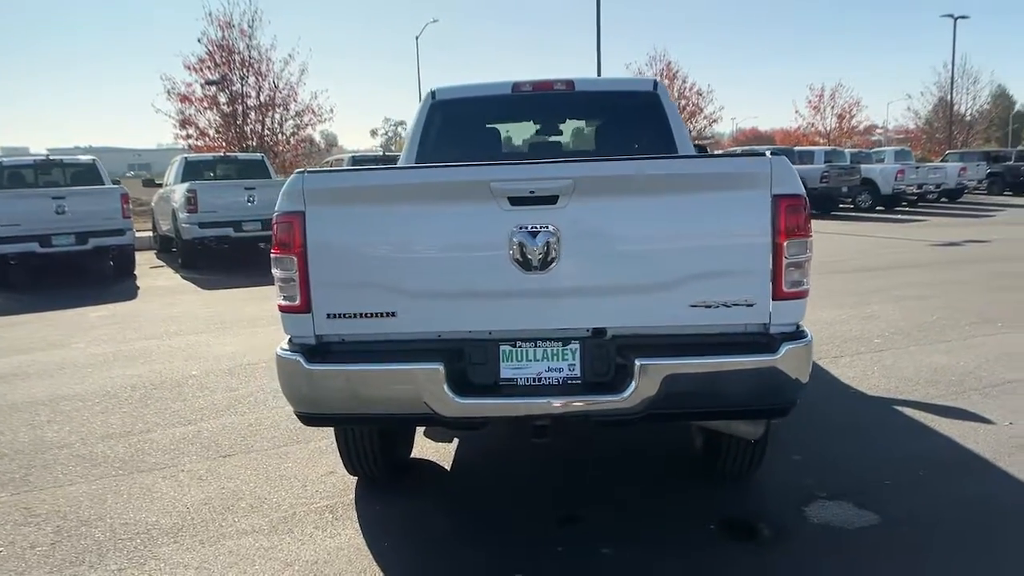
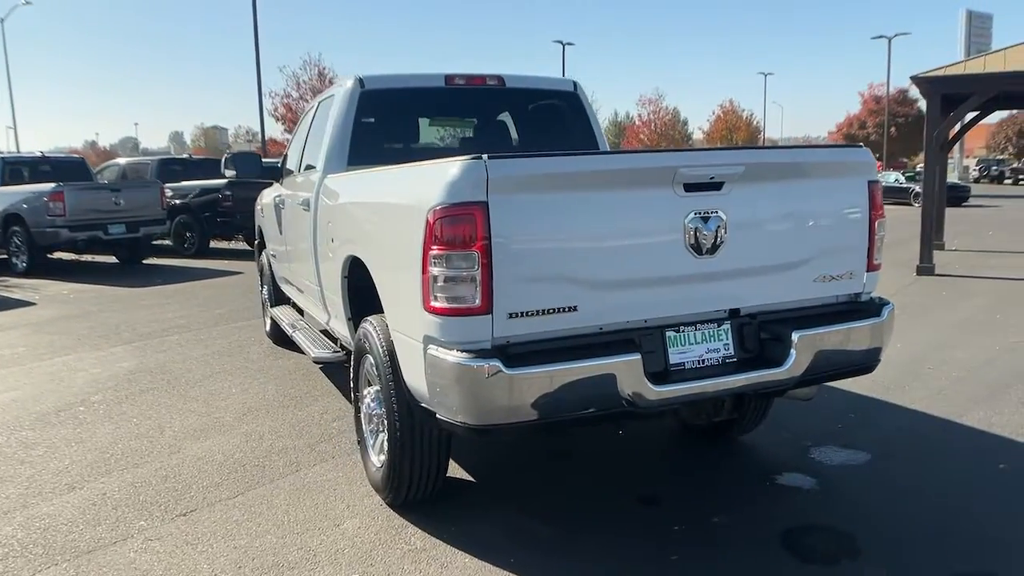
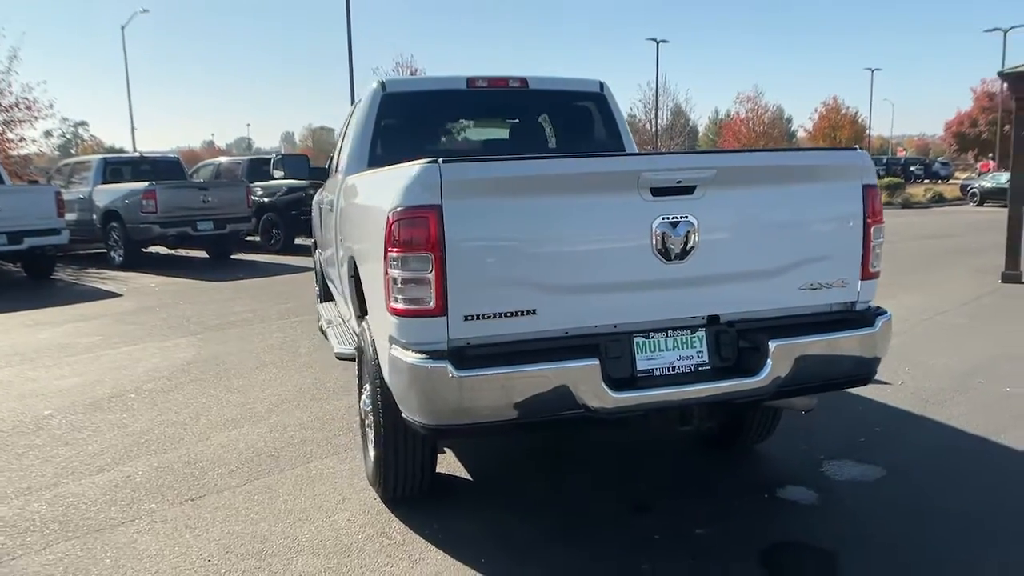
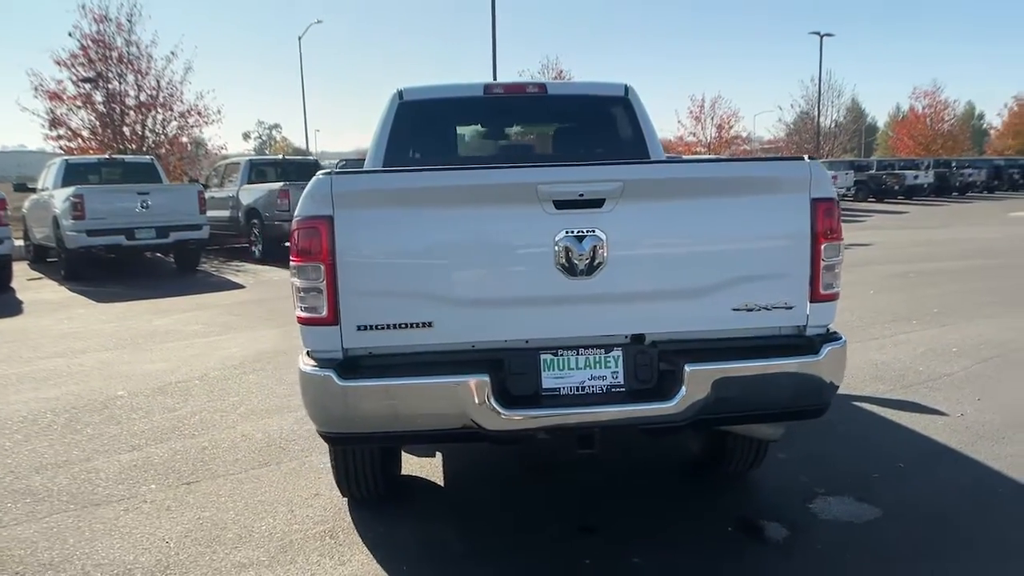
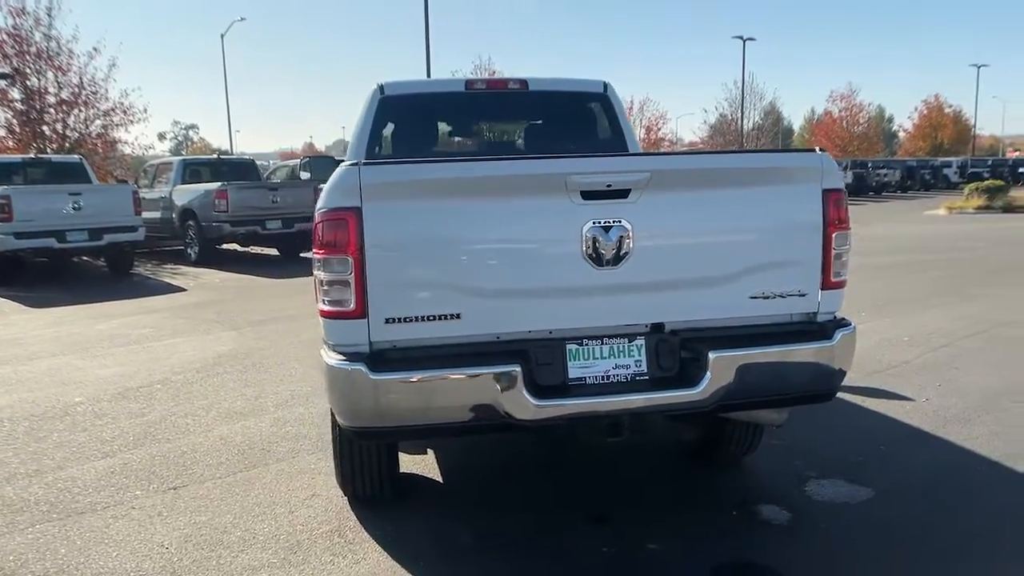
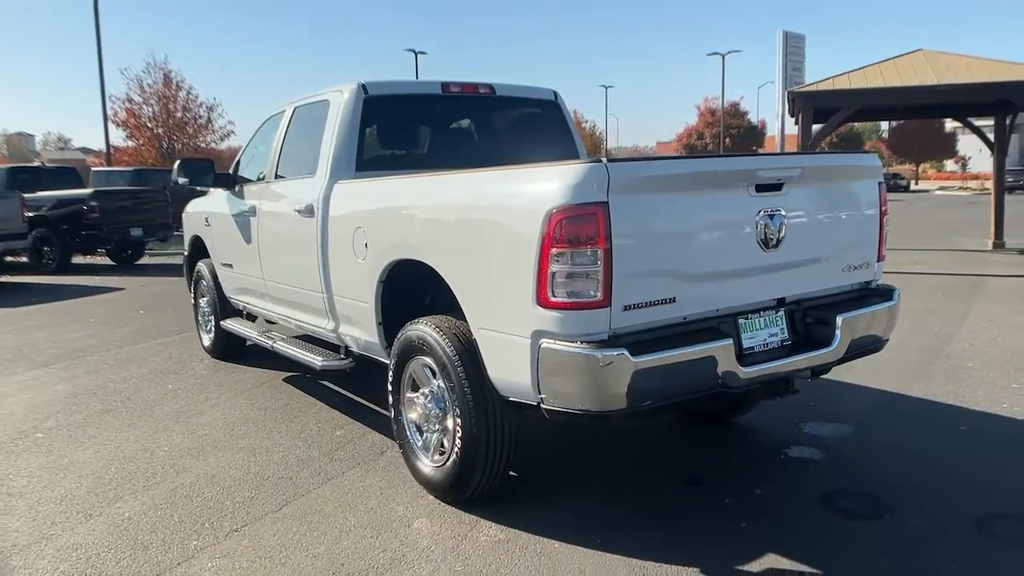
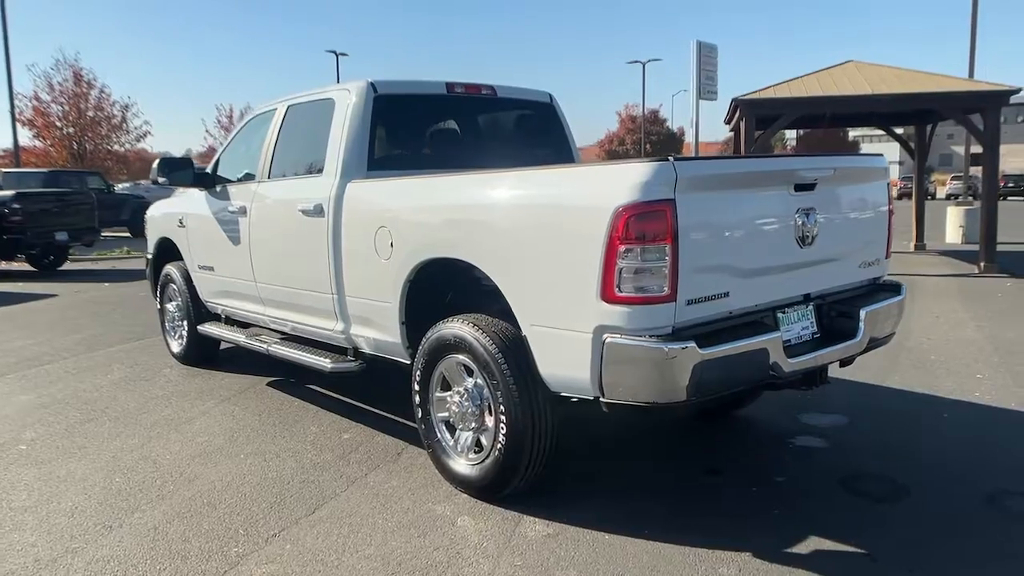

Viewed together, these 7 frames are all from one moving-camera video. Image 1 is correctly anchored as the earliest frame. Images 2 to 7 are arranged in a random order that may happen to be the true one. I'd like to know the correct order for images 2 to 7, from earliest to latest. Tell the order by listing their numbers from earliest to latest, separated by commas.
4, 5, 3, 2, 6, 7
